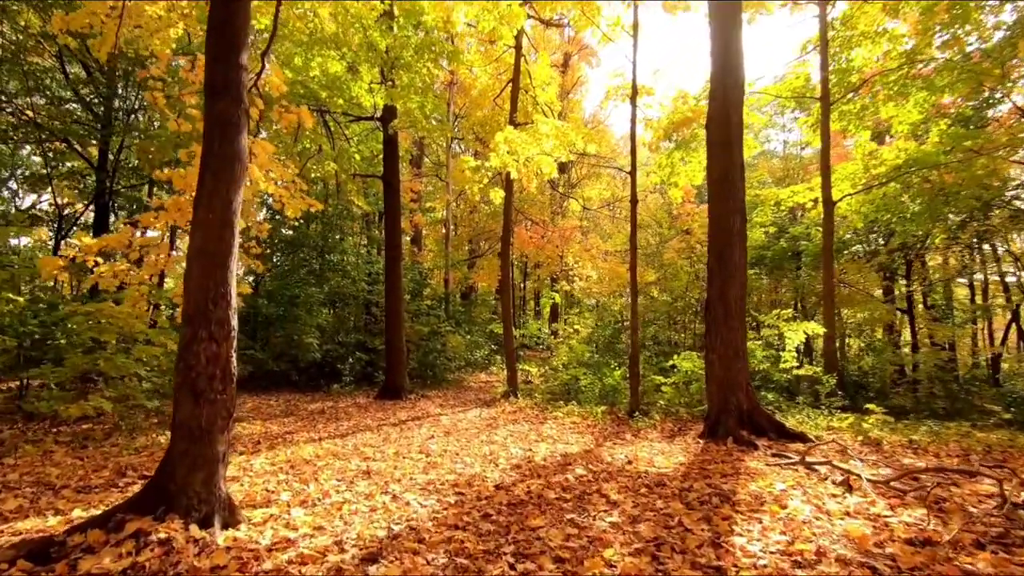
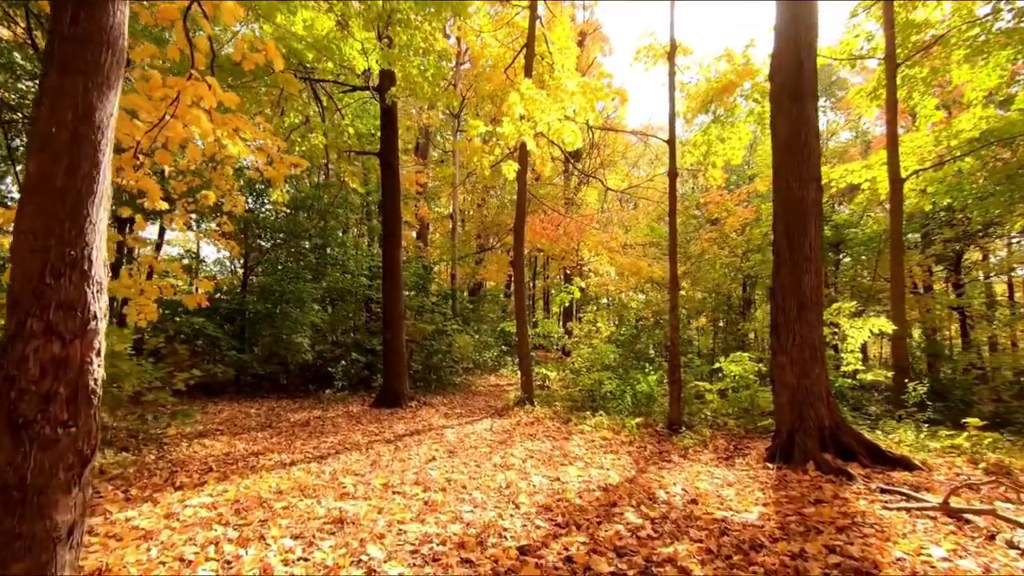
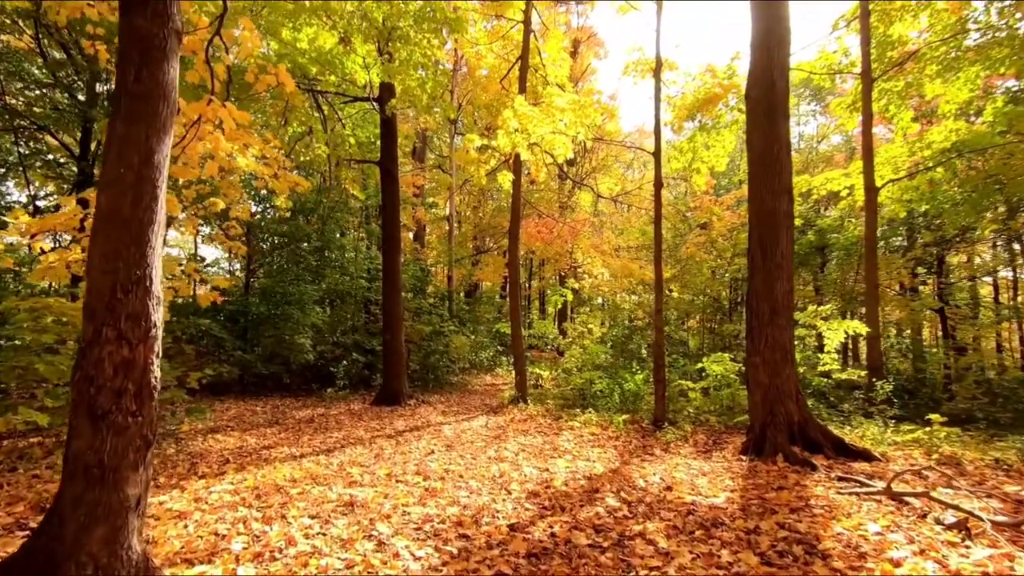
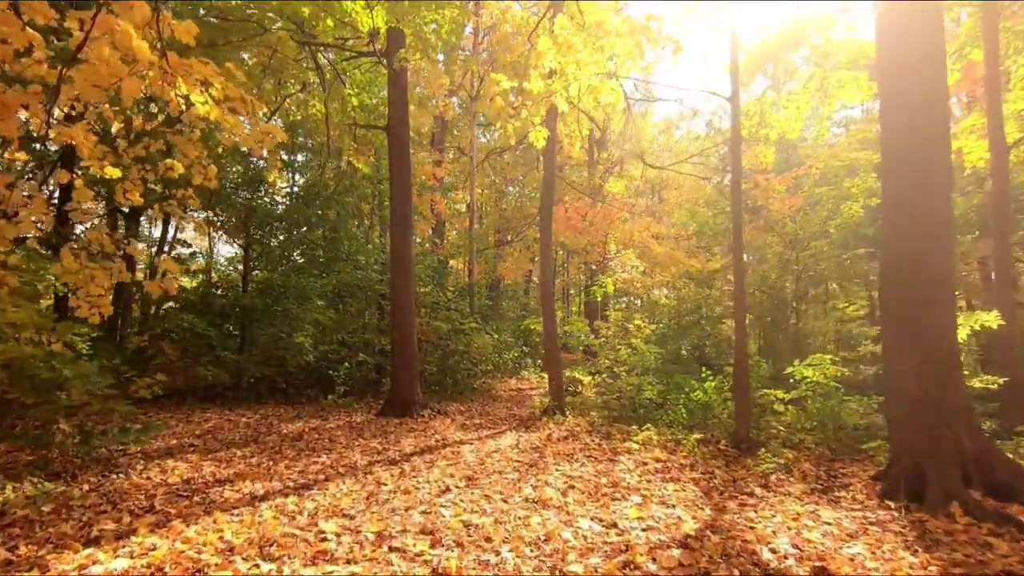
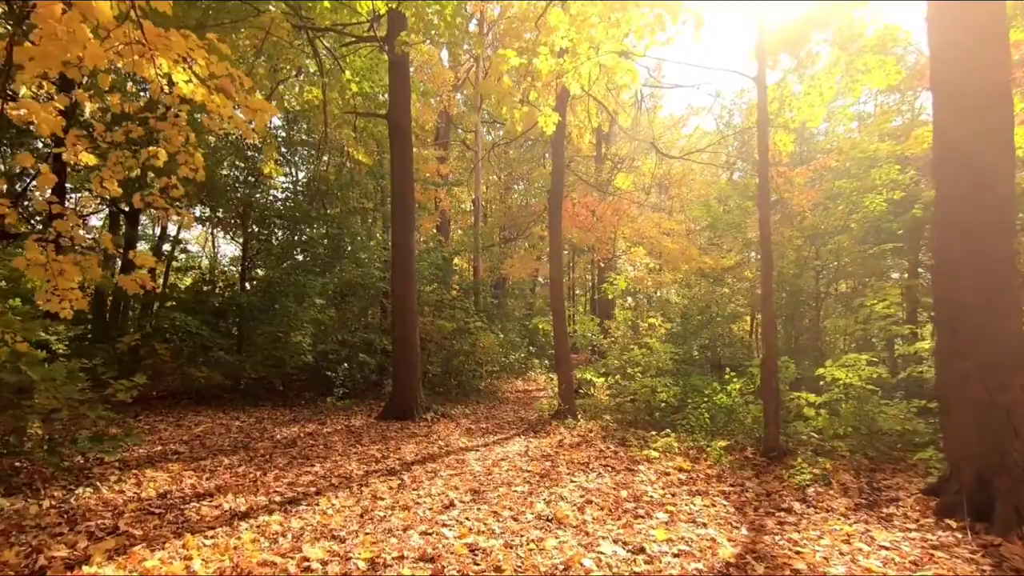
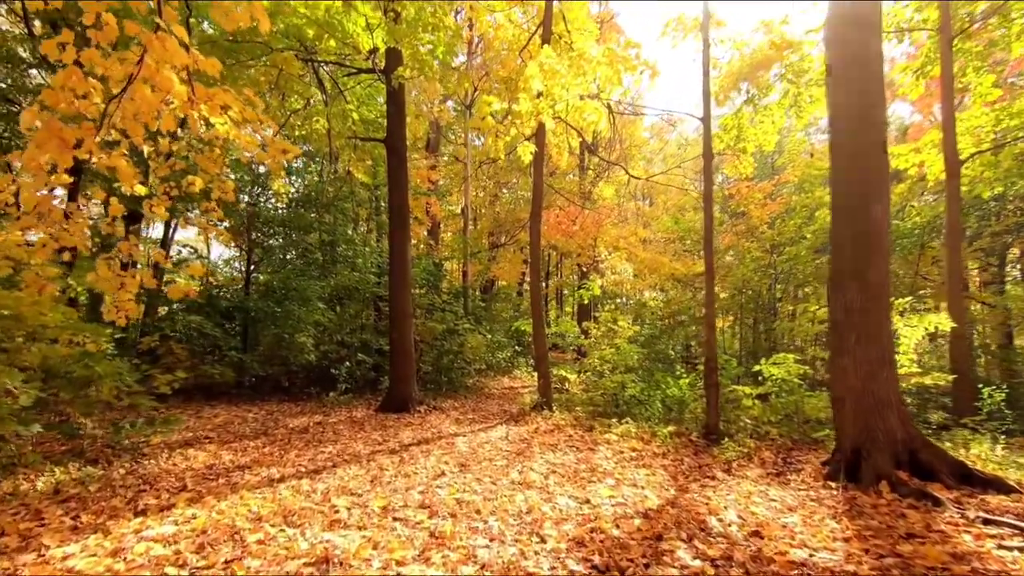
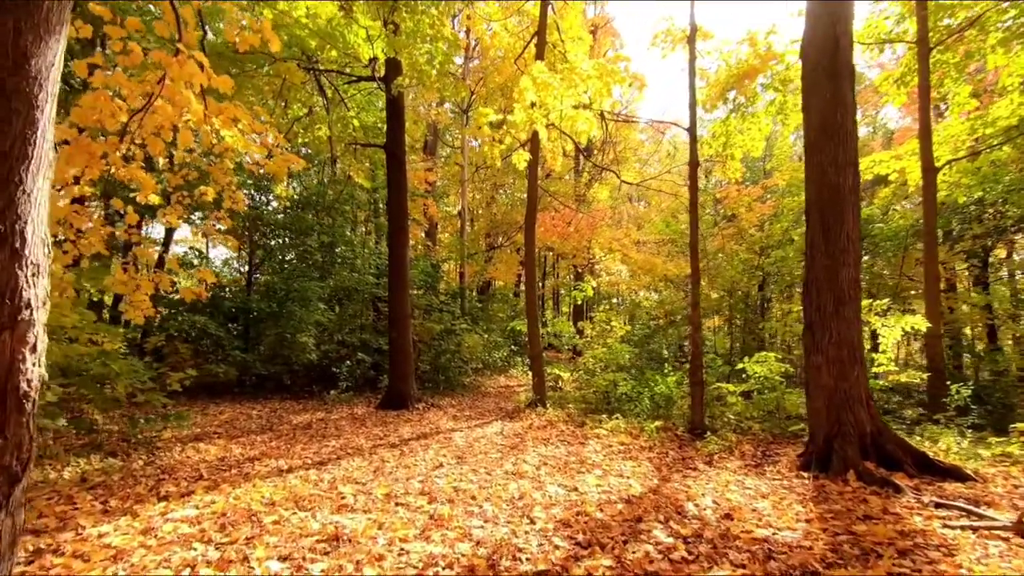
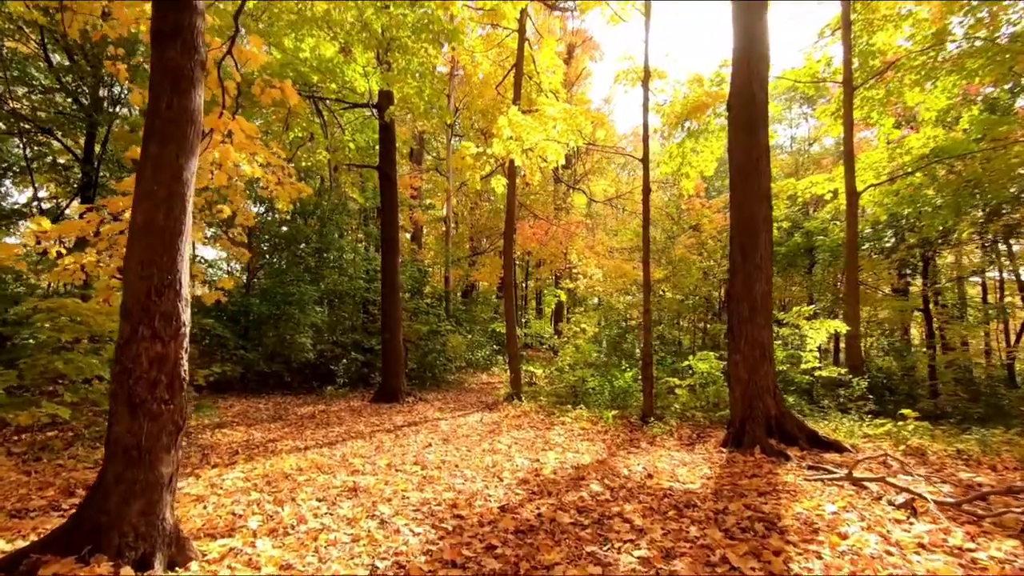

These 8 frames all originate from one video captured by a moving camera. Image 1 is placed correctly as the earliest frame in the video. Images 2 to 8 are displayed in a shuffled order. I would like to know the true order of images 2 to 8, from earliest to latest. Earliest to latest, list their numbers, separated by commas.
8, 3, 2, 7, 6, 4, 5
